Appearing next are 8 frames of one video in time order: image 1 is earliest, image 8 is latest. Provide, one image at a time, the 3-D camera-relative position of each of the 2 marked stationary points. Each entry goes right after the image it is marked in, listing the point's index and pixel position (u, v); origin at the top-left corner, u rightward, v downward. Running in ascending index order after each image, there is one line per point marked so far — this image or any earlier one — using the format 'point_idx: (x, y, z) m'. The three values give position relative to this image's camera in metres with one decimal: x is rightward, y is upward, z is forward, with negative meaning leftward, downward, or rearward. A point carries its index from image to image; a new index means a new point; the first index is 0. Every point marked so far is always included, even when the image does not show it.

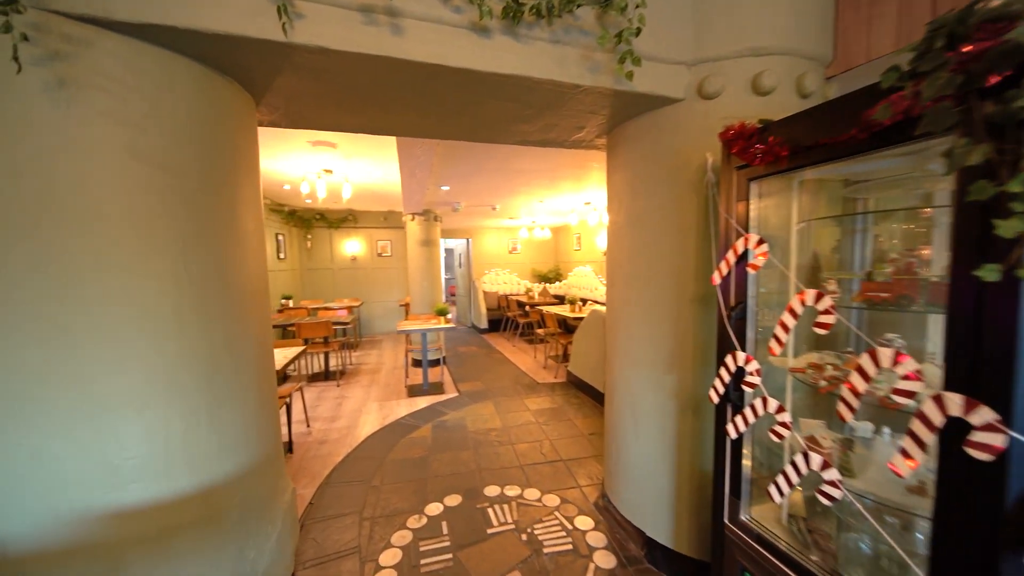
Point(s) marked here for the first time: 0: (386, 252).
0: (-2.5, +0.7, +7.4) m
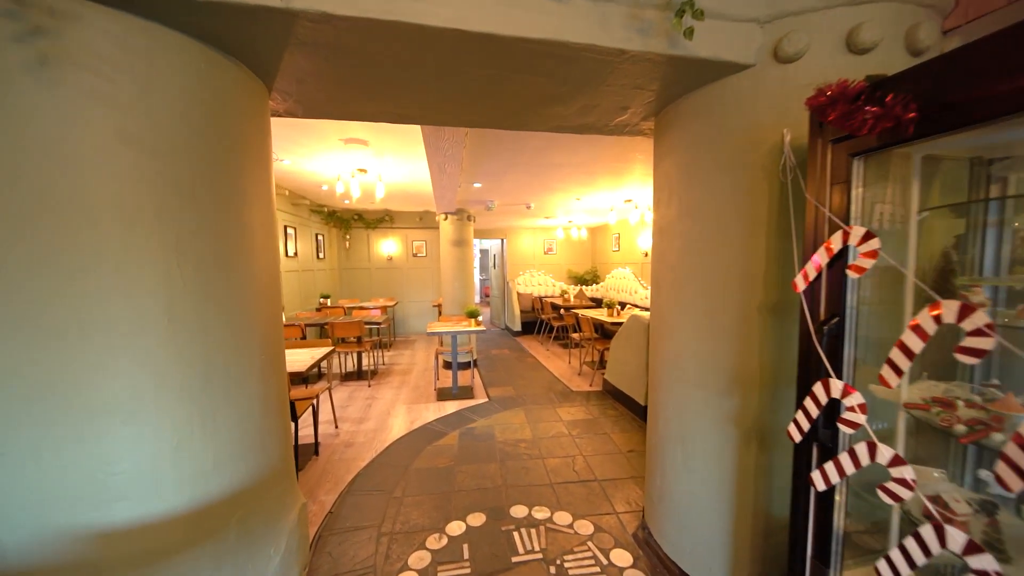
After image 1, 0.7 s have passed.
0: (-1.8, +0.7, +7.4) m
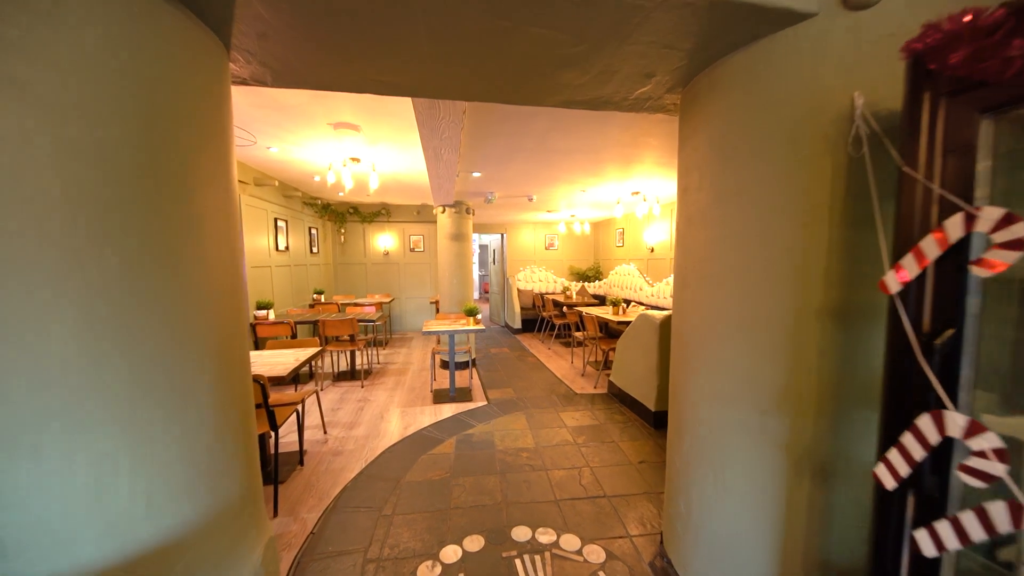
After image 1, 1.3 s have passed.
0: (-1.8, +0.8, +7.2) m
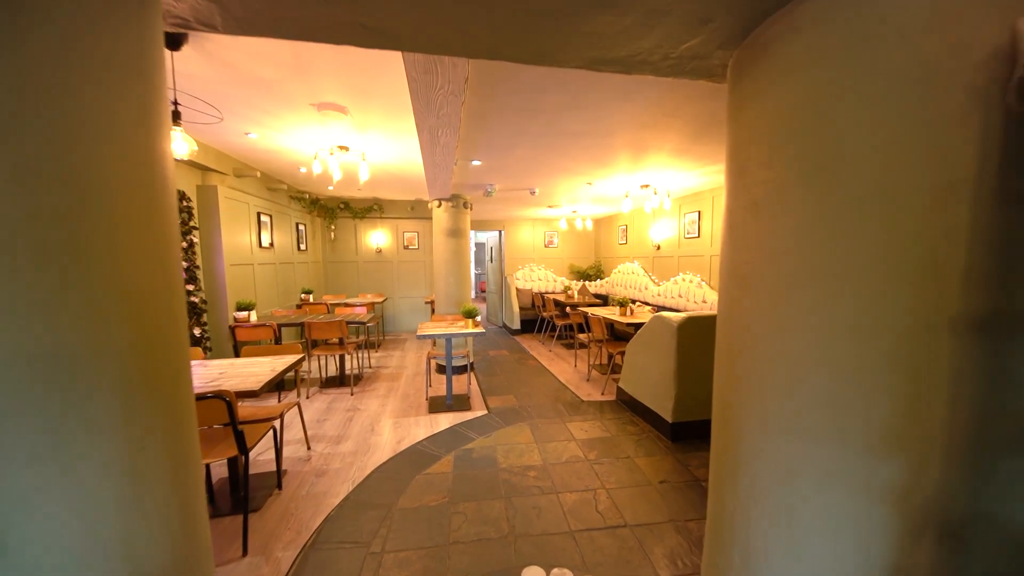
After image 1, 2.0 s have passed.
0: (-1.9, +0.8, +6.9) m
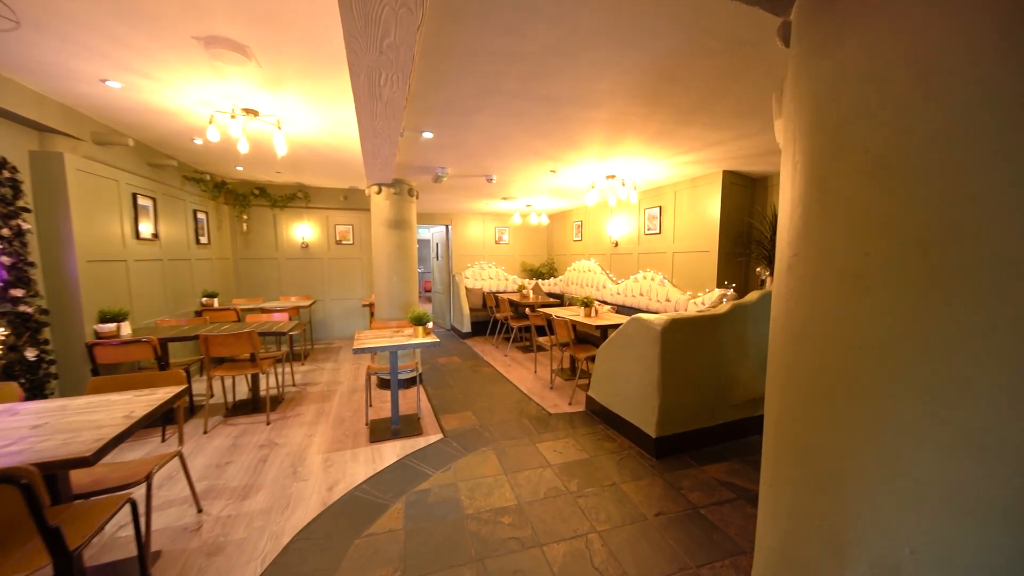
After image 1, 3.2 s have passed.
0: (-2.7, +0.8, +6.0) m
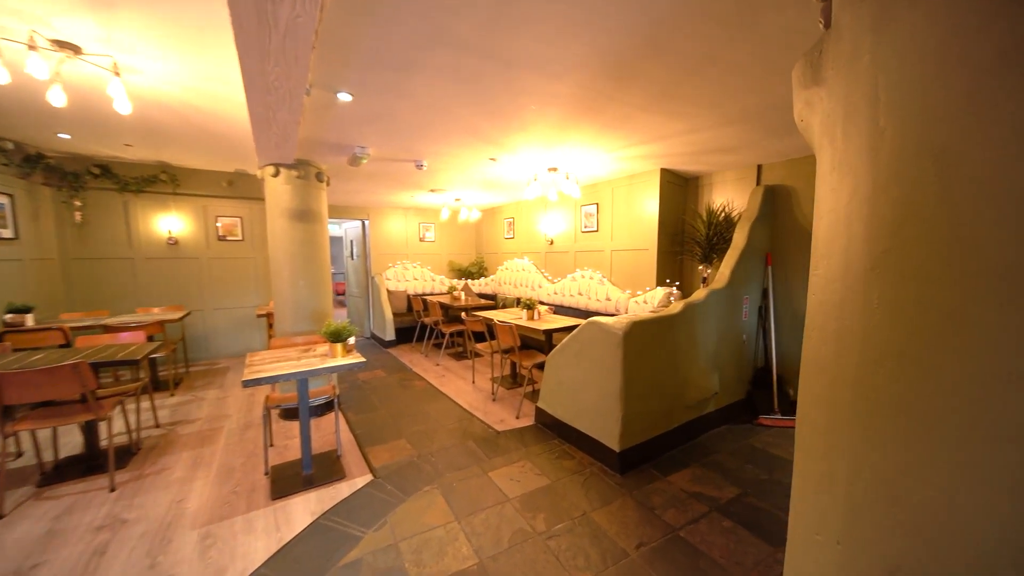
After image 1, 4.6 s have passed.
0: (-3.7, +0.7, +4.9) m
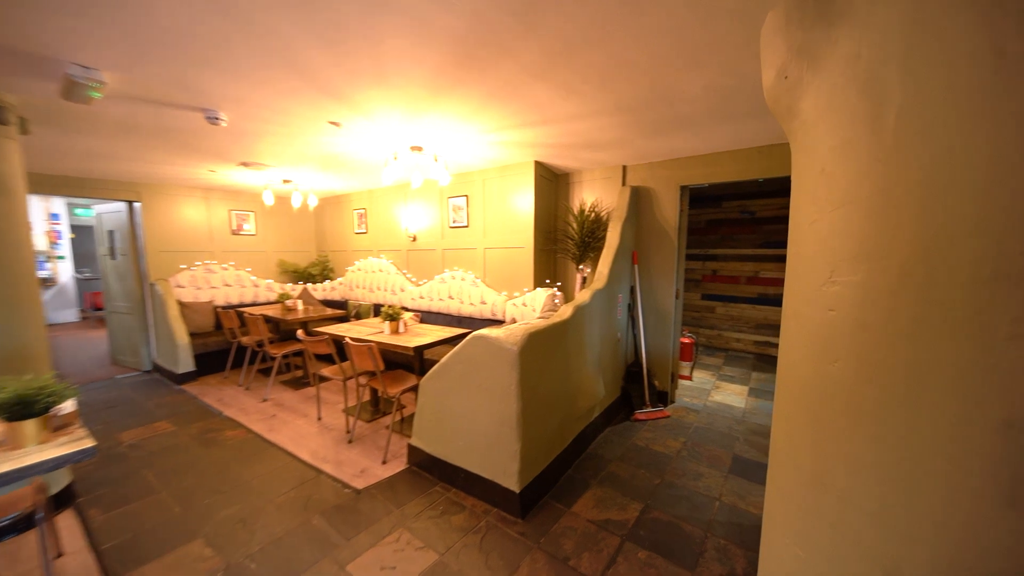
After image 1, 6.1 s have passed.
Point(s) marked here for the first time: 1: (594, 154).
0: (-5.1, +0.5, +2.7) m
1: (+0.7, +1.1, +3.1) m
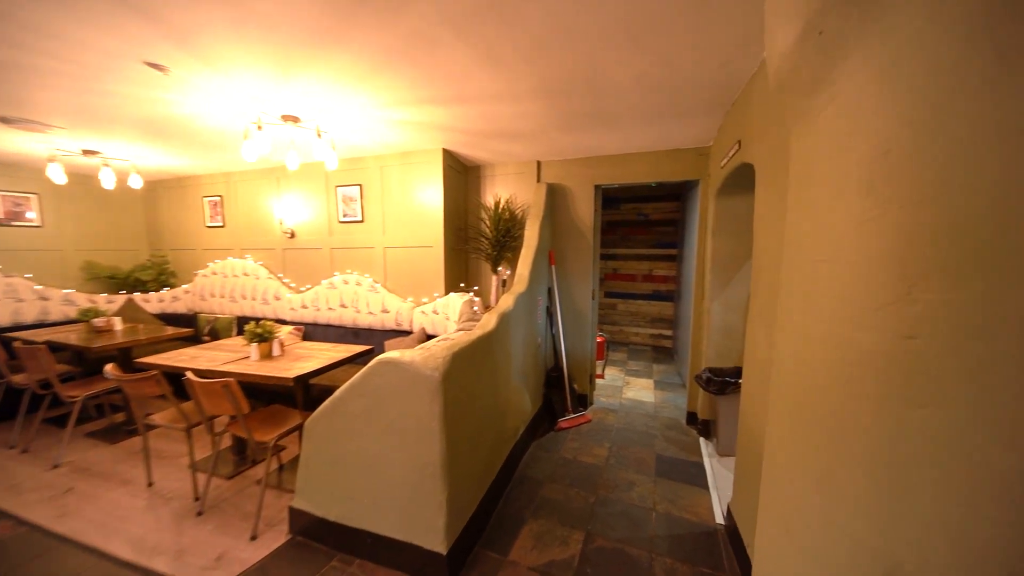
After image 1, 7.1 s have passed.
0: (-5.5, +0.4, +0.9) m
1: (0.0, +1.1, +2.9) m
